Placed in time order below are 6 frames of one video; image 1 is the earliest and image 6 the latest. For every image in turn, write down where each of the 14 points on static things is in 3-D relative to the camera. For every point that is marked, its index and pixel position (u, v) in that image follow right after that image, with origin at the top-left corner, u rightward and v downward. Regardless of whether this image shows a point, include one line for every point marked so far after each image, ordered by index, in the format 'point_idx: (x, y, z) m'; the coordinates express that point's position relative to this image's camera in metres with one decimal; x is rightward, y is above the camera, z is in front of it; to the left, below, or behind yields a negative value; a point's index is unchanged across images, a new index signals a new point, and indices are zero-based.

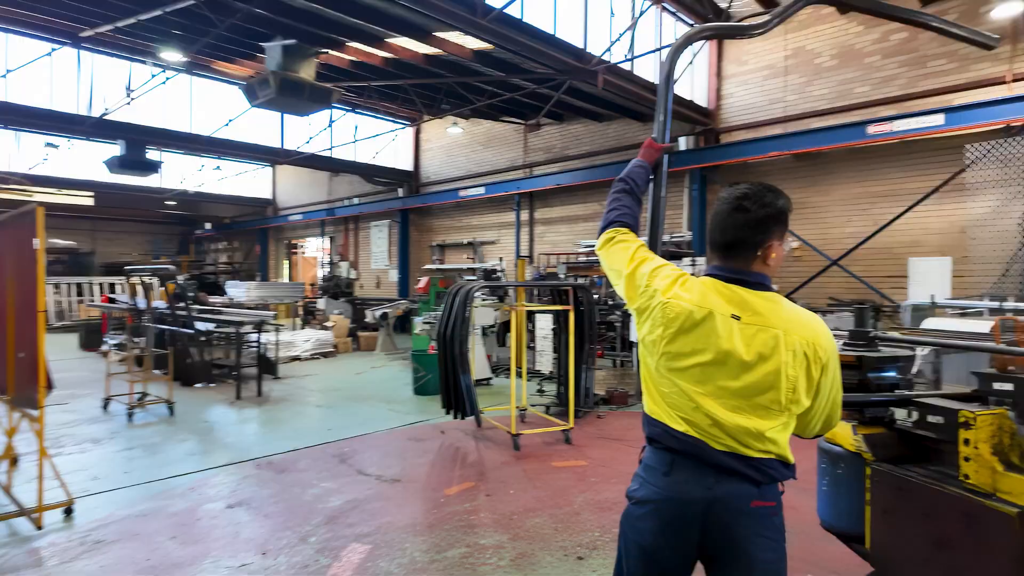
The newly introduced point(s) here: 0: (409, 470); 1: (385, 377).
0: (-0.6, -1.0, +3.4) m
1: (-1.4, -1.0, +6.7) m
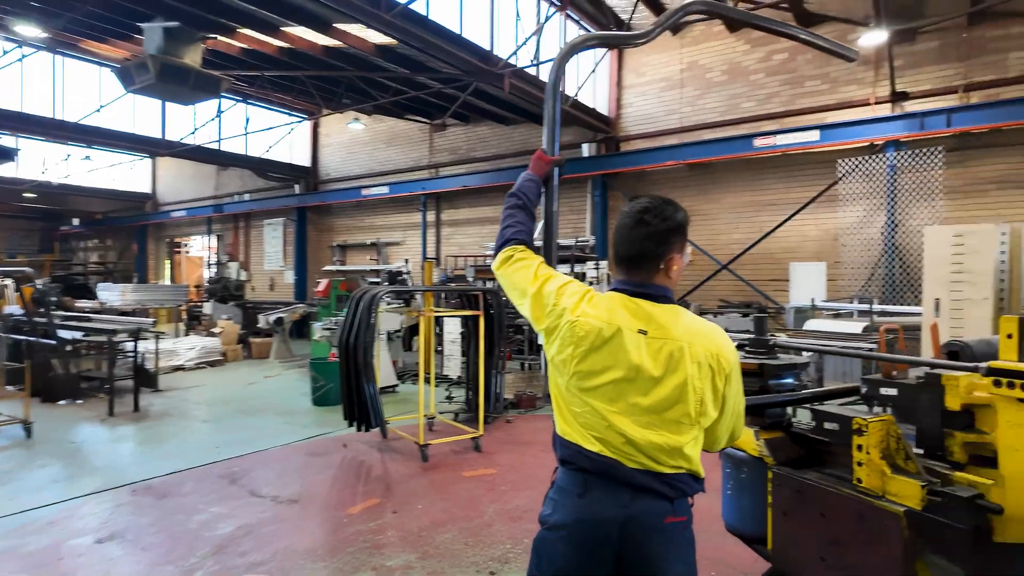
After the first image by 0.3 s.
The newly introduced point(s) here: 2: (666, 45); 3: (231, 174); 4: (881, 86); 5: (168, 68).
0: (-1.1, -1.1, +3.2) m
1: (-2.4, -1.0, +6.3) m
2: (+2.0, +3.2, +8.0) m
3: (-6.2, +2.5, +13.2) m
4: (+4.0, +2.2, +6.6) m
5: (-3.0, +1.9, +5.3) m
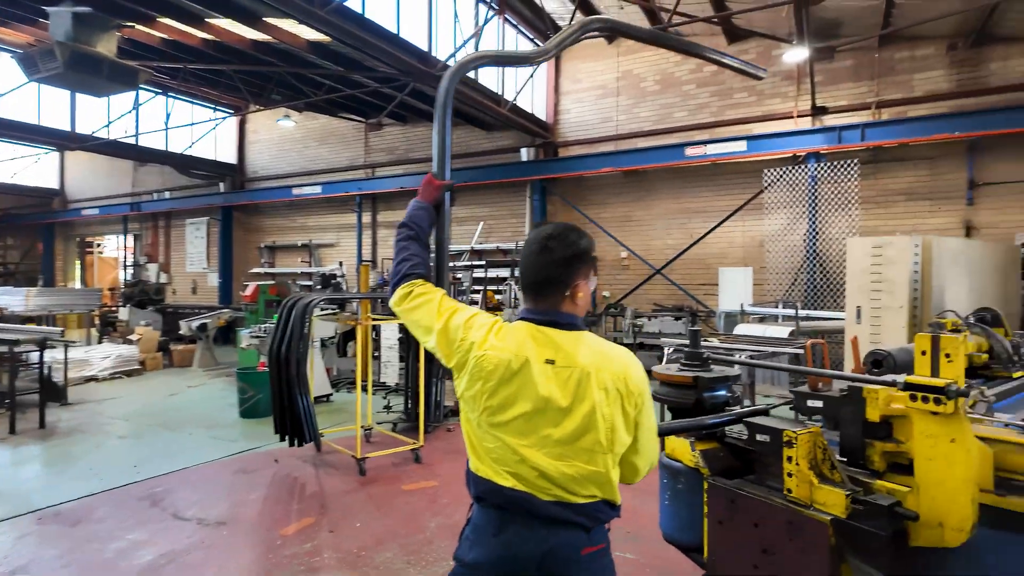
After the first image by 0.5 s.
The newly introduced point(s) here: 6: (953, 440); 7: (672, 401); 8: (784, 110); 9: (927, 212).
0: (-1.4, -1.1, +3.0) m
1: (-3.0, -1.1, +6.0) m
2: (+1.2, +3.2, +8.1) m
3: (-7.5, +2.4, +12.5) m
4: (+3.3, +2.2, +7.0) m
5: (-3.5, +1.9, +4.9) m
6: (+1.0, -0.3, +1.3) m
7: (+0.5, -0.3, +1.7) m
8: (+3.2, +2.1, +7.1) m
9: (+4.4, +0.8, +6.4) m
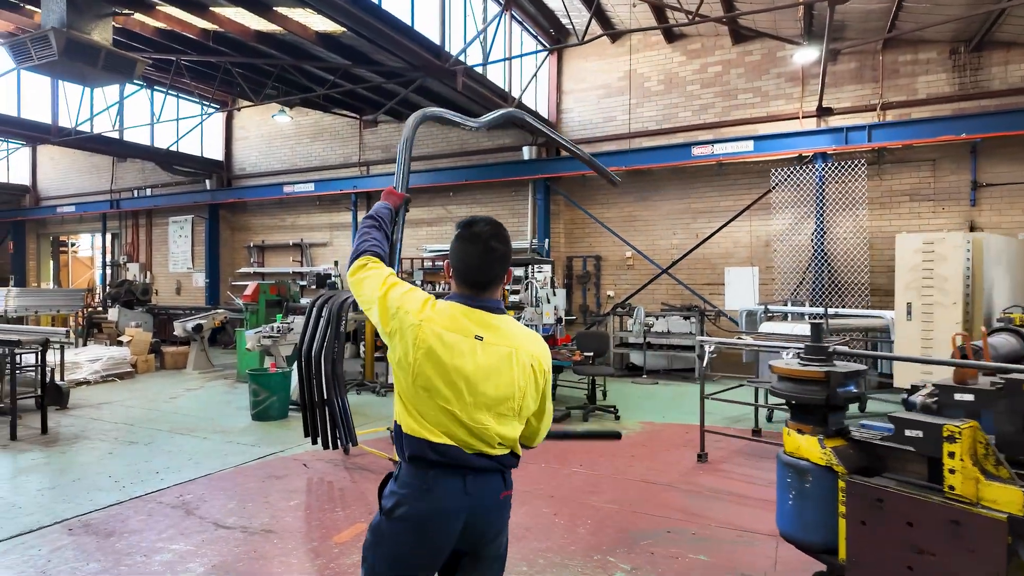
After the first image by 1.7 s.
0: (-1.1, -1.1, +2.9) m
1: (-2.9, -1.1, +5.8) m
2: (+1.2, +3.2, +8.1) m
3: (-7.6, +2.4, +12.1) m
4: (+3.4, +2.2, +7.0) m
5: (-3.4, +1.9, +4.7) m
6: (+1.3, -0.3, +1.3) m
7: (+0.8, -0.3, +1.6) m
8: (+3.3, +2.1, +7.1) m
9: (+4.5, +0.8, +6.5) m
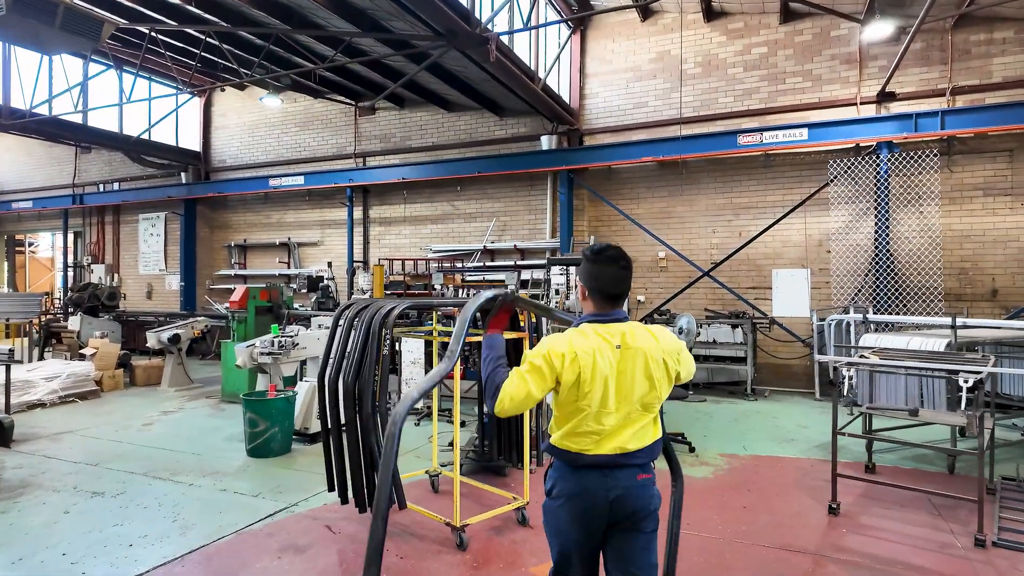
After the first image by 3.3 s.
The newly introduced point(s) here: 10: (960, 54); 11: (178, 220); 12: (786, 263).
0: (-0.7, -1.1, +2.0) m
1: (-2.6, -1.1, +4.8) m
2: (+1.5, +3.1, +7.3) m
3: (-7.5, +2.4, +10.9) m
4: (+3.7, +2.1, +6.4) m
5: (-3.0, +1.8, +3.7) m
6: (+1.8, -0.3, +0.5) m
7: (+1.3, -0.3, +0.9) m
8: (+3.5, +2.0, +6.4) m
9: (+4.8, +0.8, +5.8) m
10: (+4.5, +2.3, +6.0) m
11: (-5.5, +1.1, +10.0) m
12: (+3.0, +0.3, +6.6) m
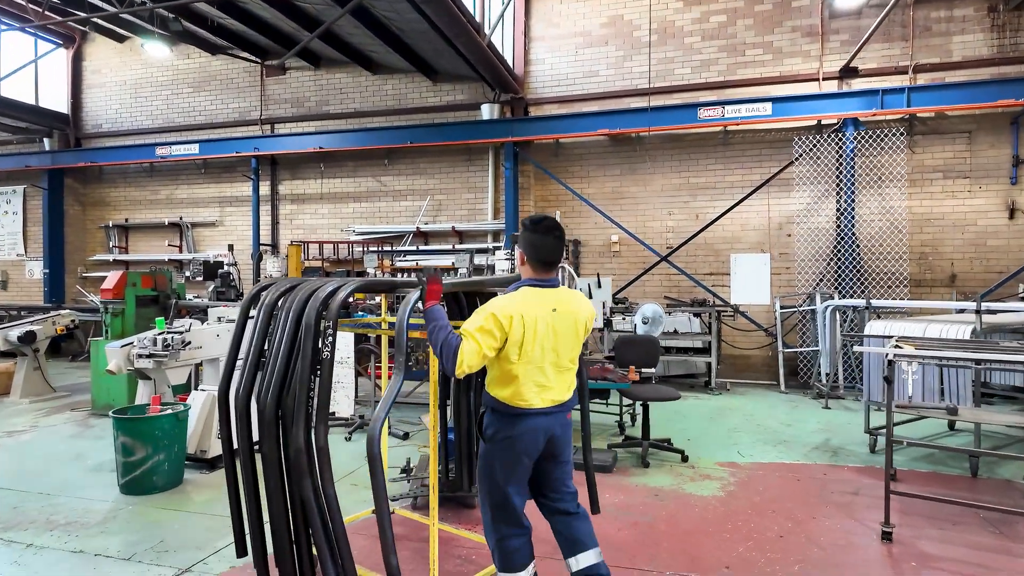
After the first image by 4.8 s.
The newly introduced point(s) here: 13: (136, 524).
0: (-0.6, -1.1, +1.2) m
1: (-2.9, -1.0, +3.7) m
2: (+0.8, +3.3, +6.6) m
3: (-8.6, +2.5, +9.0) m
4: (+3.1, +2.3, +6.0) m
5: (-3.1, +1.9, +2.5) m
6: (+2.1, -0.3, 0.0) m
7: (+1.5, -0.3, +0.3) m
8: (+3.0, +2.2, +6.1) m
9: (+4.3, +0.9, +5.7) m
10: (+3.9, +2.5, +5.8) m
11: (-6.5, +1.3, +8.3) m
12: (+2.4, +0.4, +6.2) m
13: (-1.6, -1.0, +2.7) m
